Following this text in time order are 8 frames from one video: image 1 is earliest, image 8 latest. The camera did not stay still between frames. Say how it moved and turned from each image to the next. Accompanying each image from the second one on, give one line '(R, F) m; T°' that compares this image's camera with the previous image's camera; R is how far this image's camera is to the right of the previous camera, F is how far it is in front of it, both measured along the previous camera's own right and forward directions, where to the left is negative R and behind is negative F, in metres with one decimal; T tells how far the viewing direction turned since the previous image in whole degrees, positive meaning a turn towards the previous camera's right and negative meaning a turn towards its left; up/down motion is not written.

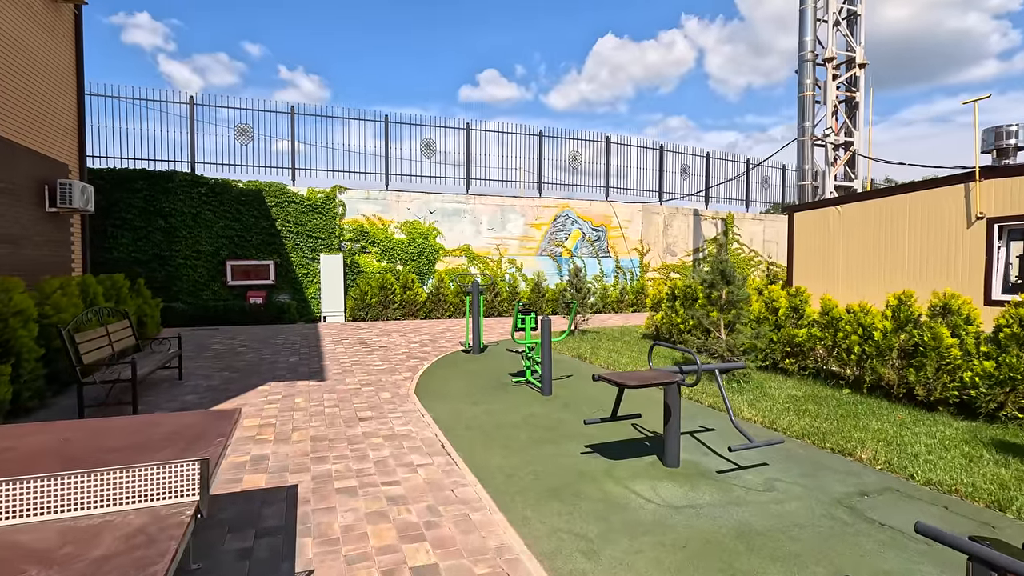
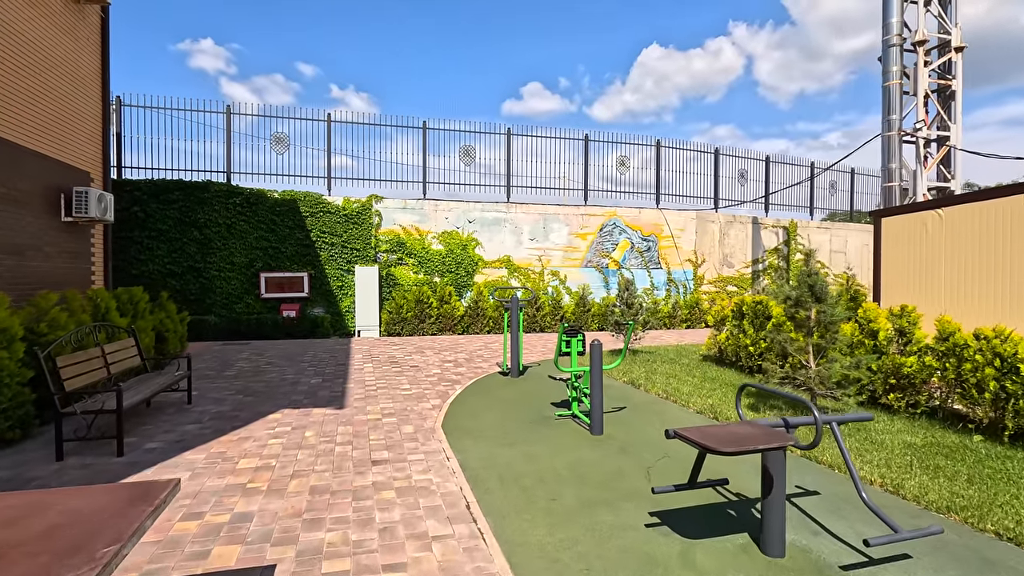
(0.0, +1.0) m; -5°
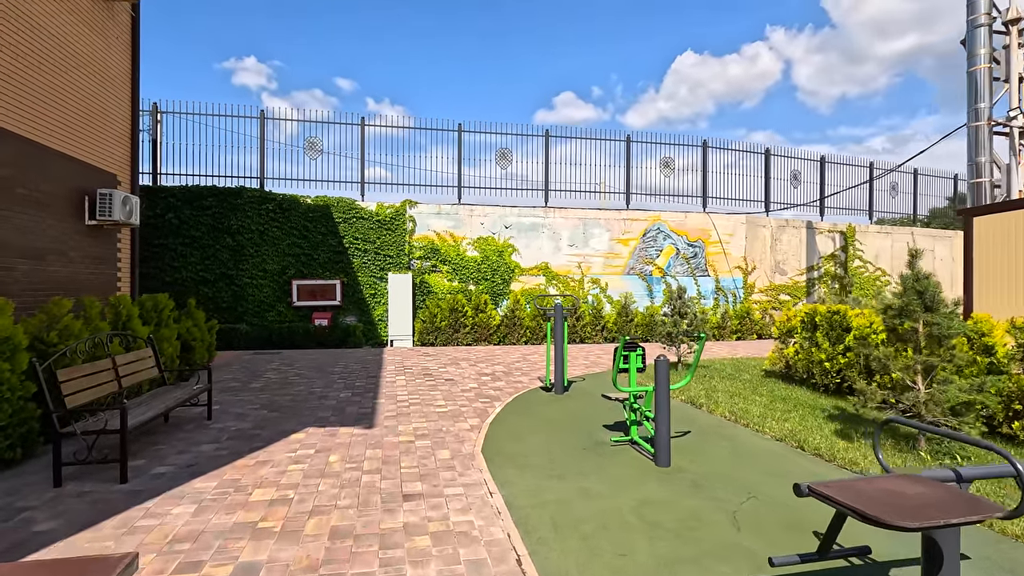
(-0.2, +0.7) m; -3°
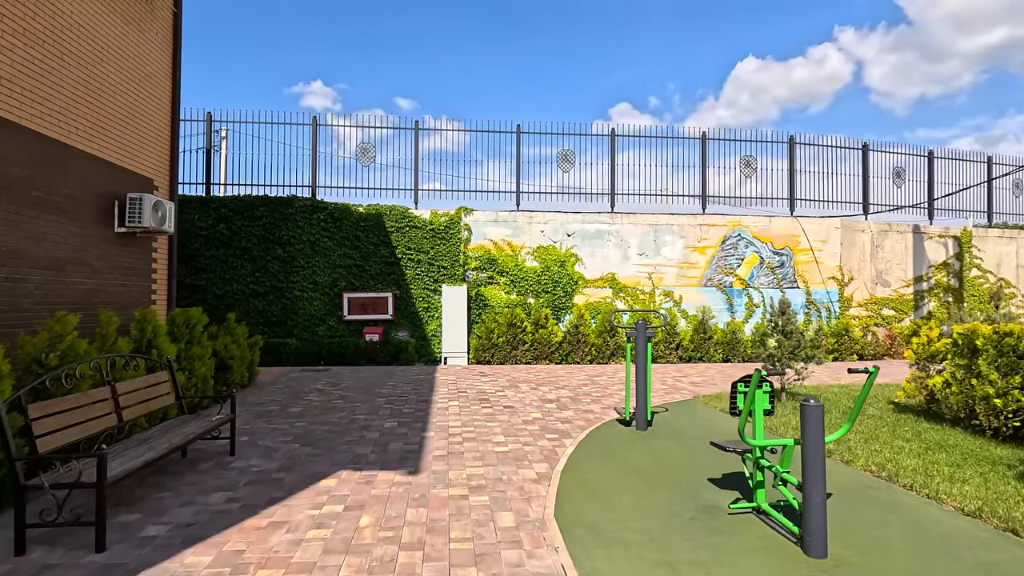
(-0.2, +1.1) m; -6°
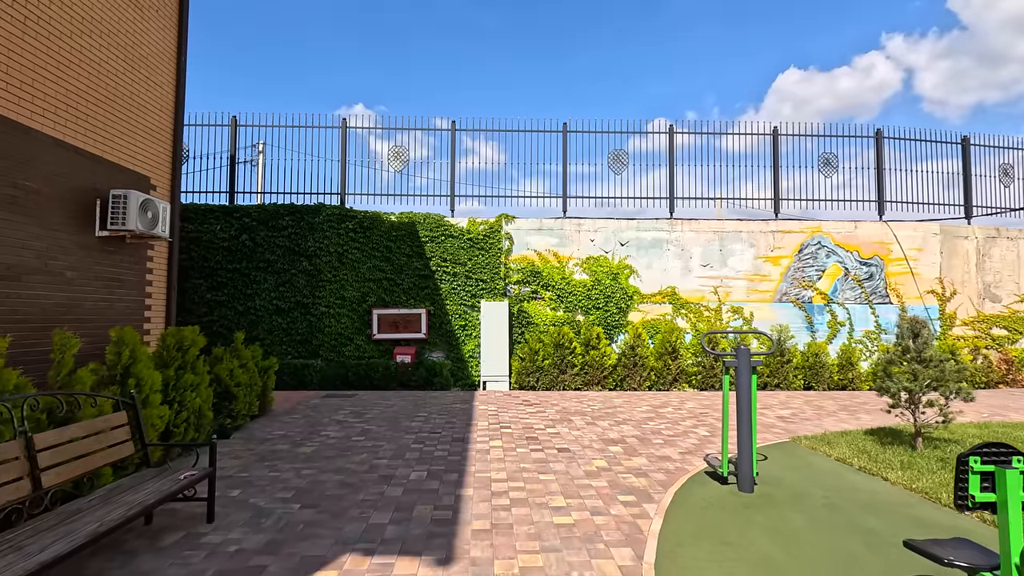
(-0.2, +1.4) m; -4°
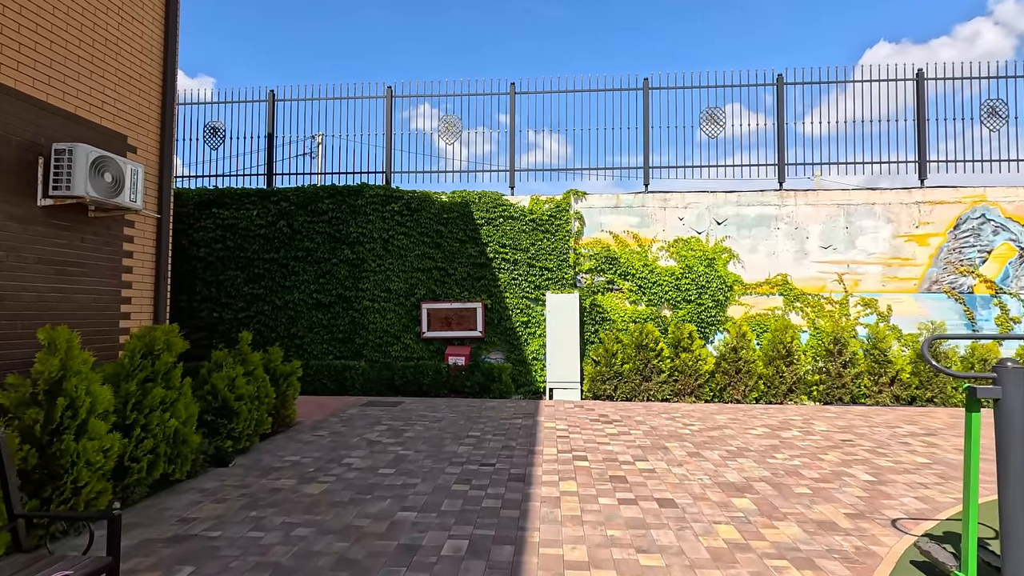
(-0.1, +1.8) m; -7°
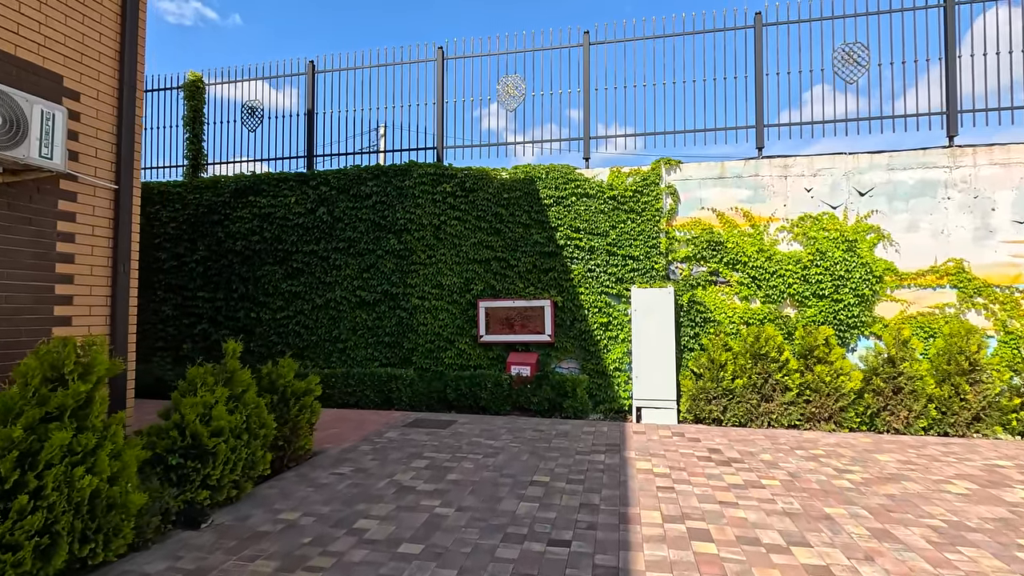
(-0.1, +1.8) m; -8°
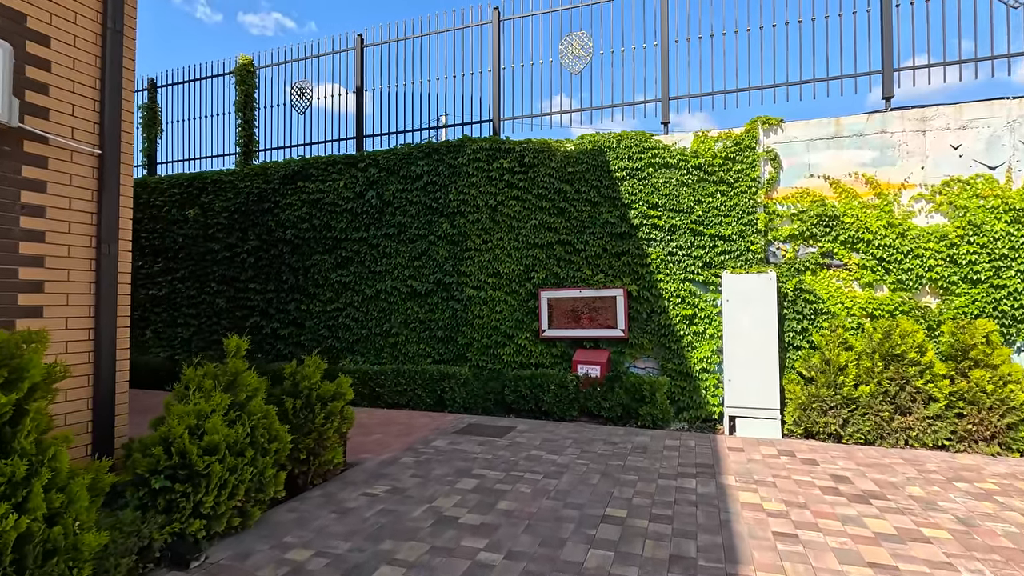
(0.0, +1.0) m; -7°
